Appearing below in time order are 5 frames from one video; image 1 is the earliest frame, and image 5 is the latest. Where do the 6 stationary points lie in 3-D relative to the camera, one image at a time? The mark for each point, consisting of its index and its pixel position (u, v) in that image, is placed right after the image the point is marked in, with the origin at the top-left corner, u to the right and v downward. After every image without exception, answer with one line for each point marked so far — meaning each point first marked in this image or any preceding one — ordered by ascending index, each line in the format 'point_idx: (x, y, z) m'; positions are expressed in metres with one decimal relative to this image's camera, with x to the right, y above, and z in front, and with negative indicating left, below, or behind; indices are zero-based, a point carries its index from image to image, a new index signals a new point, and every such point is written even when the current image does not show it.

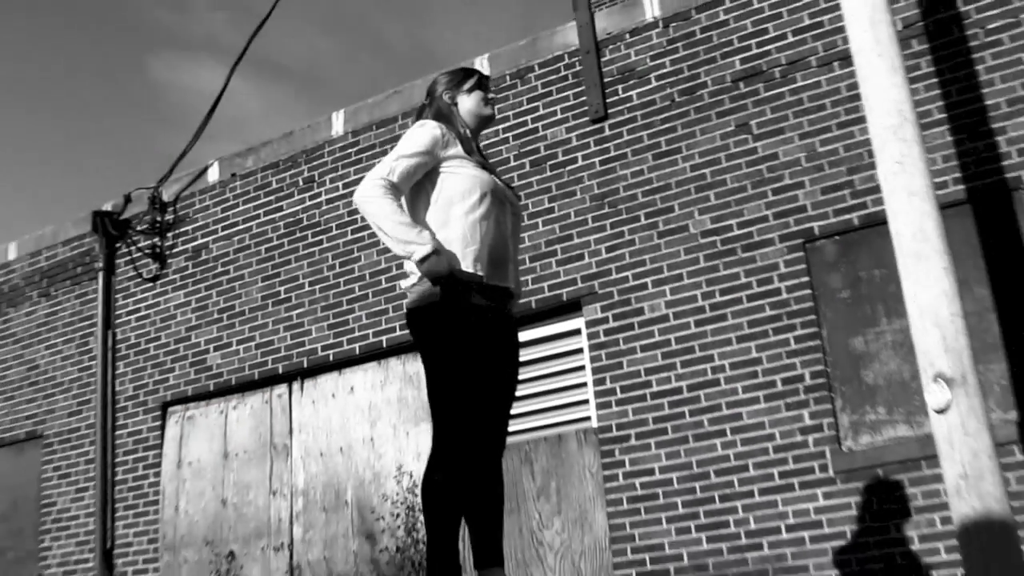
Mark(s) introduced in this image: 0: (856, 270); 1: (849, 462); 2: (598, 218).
0: (+1.9, +0.1, +6.6) m
1: (+1.8, -0.9, +6.4) m
2: (+0.5, +0.4, +7.2) m
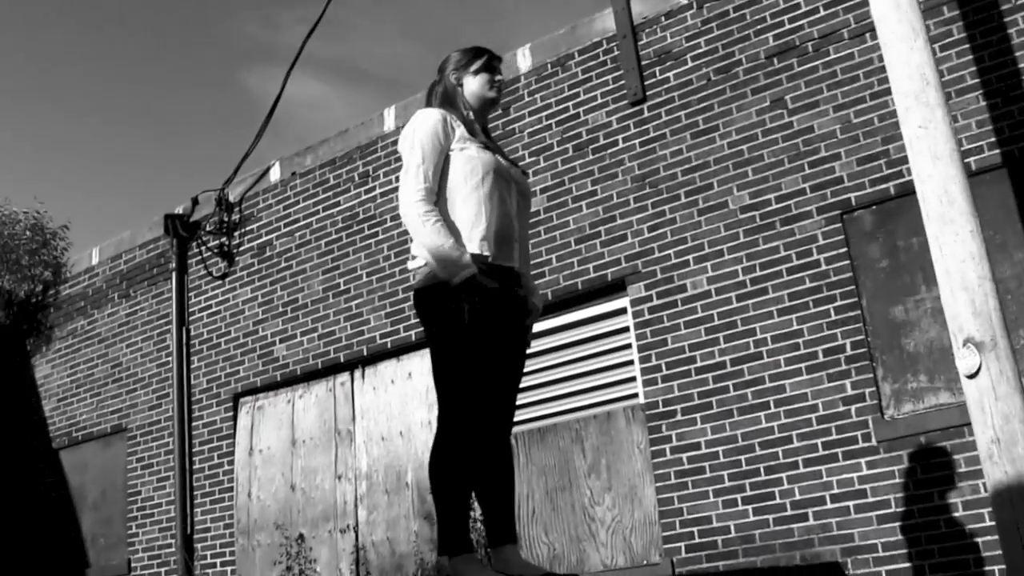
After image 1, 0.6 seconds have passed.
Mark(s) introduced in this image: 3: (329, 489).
0: (+2.1, +0.3, +6.6) m
1: (+2.0, -0.8, +6.4) m
2: (+0.8, +0.6, +7.4) m
3: (-1.2, -1.3, +7.7) m
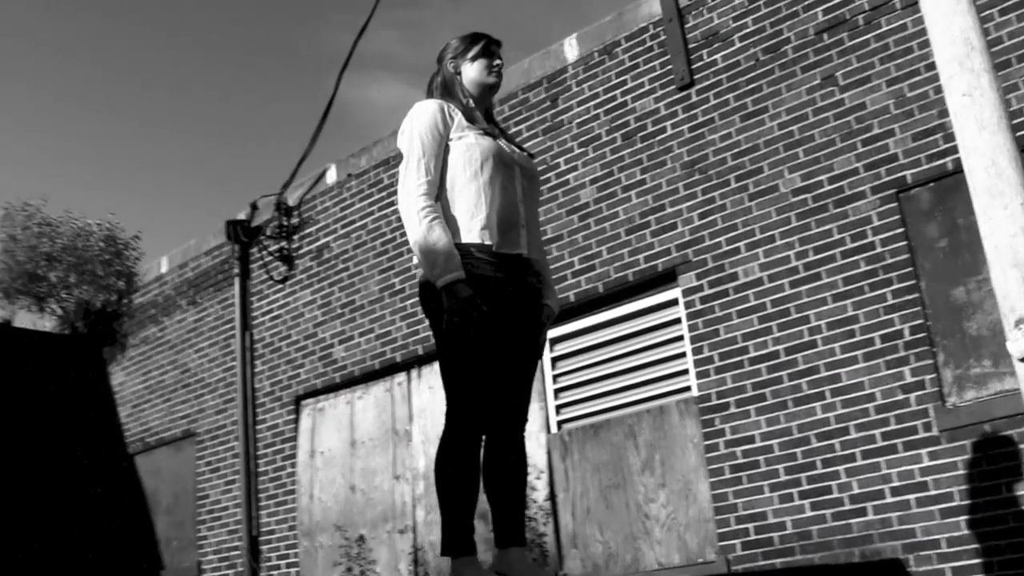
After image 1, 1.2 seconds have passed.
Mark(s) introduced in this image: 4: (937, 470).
0: (+2.3, +0.4, +6.2) m
1: (+2.2, -0.7, +6.0) m
2: (+1.0, +0.6, +7.1) m
3: (-0.8, -1.3, +7.7) m
4: (+2.1, -0.9, +6.0) m
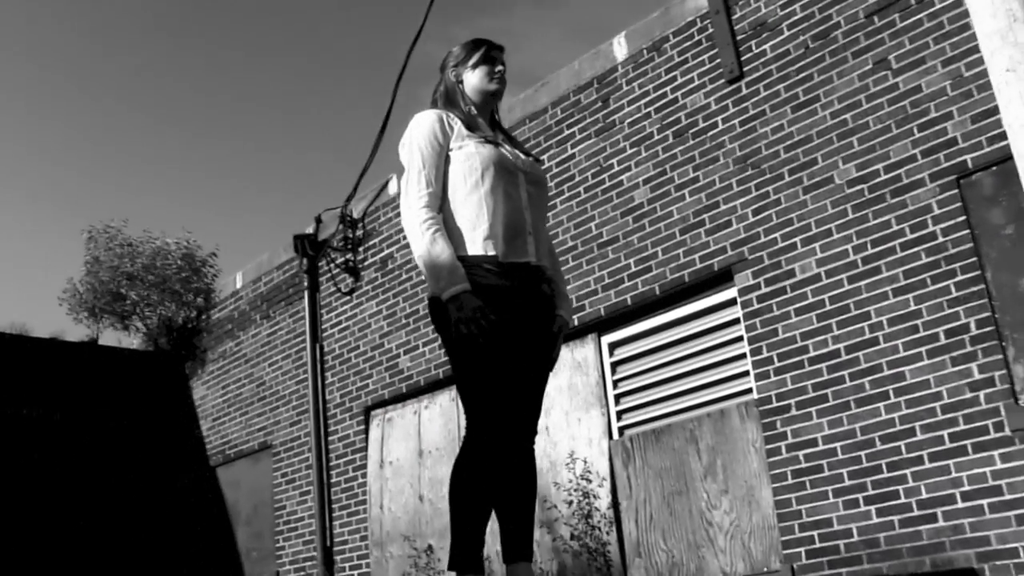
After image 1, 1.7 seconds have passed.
0: (+2.4, +0.4, +5.9) m
1: (+2.4, -0.6, +5.7) m
2: (+1.3, +0.6, +6.9) m
3: (-0.4, -1.3, +7.7) m
4: (+2.3, -0.9, +5.7) m
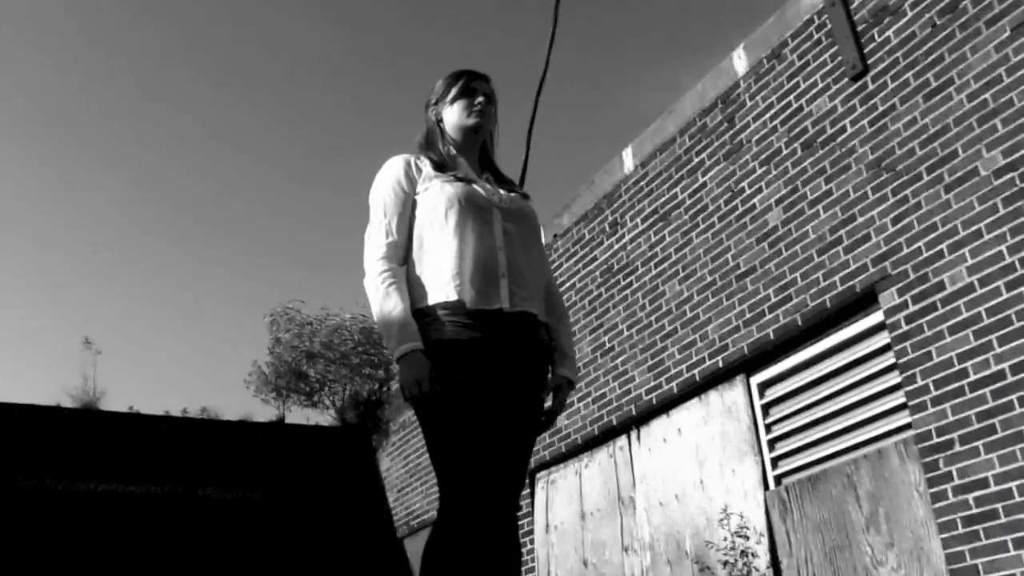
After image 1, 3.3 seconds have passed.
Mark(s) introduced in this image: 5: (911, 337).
0: (+2.6, +0.4, +4.8) m
1: (+2.6, -0.6, +4.5) m
2: (+1.8, +0.5, +6.1) m
3: (+0.6, -1.6, +7.1) m
4: (+2.6, -0.8, +4.5) m
5: (+1.9, -0.2, +5.9) m
